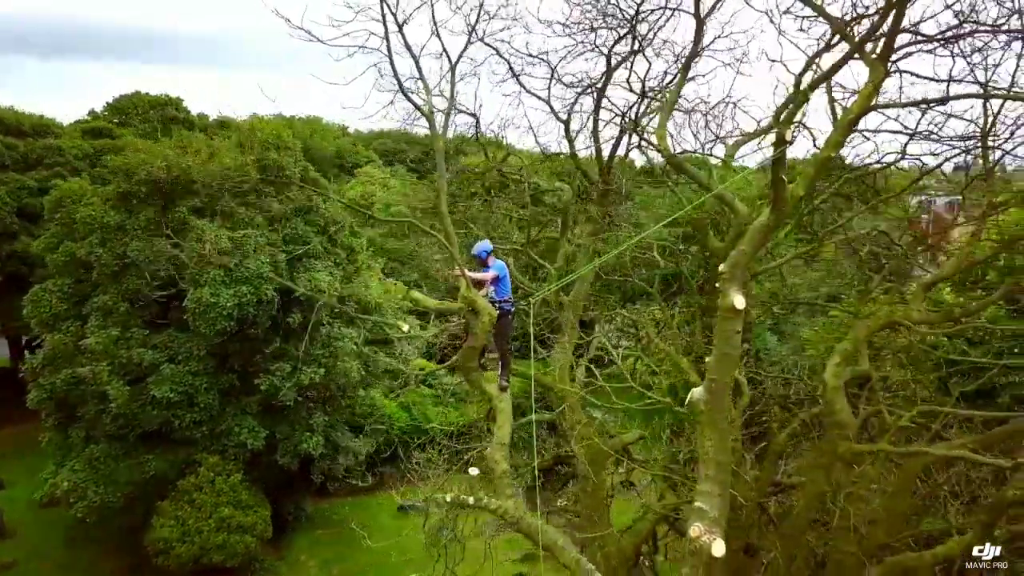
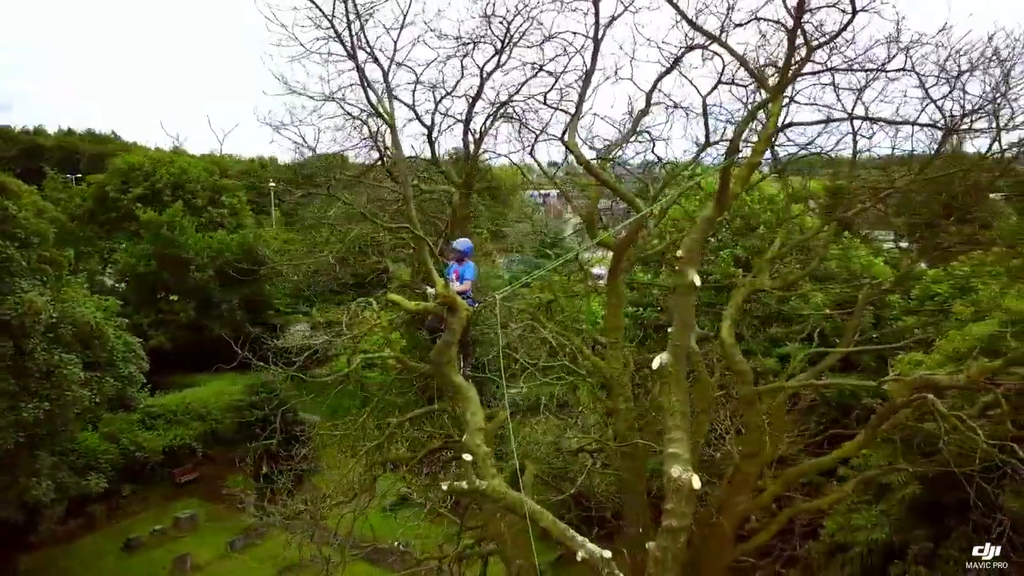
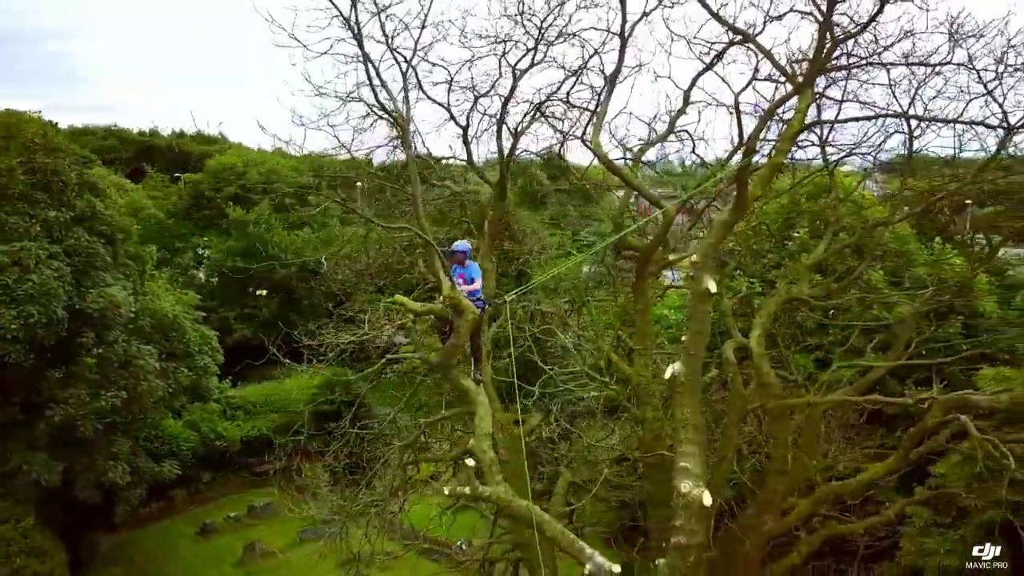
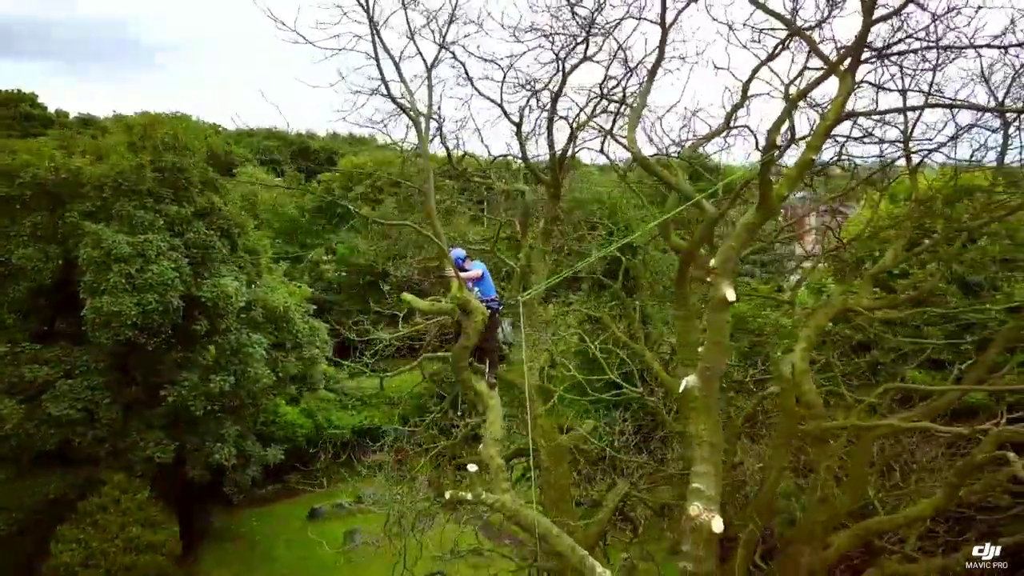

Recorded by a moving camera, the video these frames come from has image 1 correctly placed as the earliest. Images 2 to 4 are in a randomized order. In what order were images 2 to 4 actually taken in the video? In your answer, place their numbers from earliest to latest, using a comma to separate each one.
4, 3, 2
